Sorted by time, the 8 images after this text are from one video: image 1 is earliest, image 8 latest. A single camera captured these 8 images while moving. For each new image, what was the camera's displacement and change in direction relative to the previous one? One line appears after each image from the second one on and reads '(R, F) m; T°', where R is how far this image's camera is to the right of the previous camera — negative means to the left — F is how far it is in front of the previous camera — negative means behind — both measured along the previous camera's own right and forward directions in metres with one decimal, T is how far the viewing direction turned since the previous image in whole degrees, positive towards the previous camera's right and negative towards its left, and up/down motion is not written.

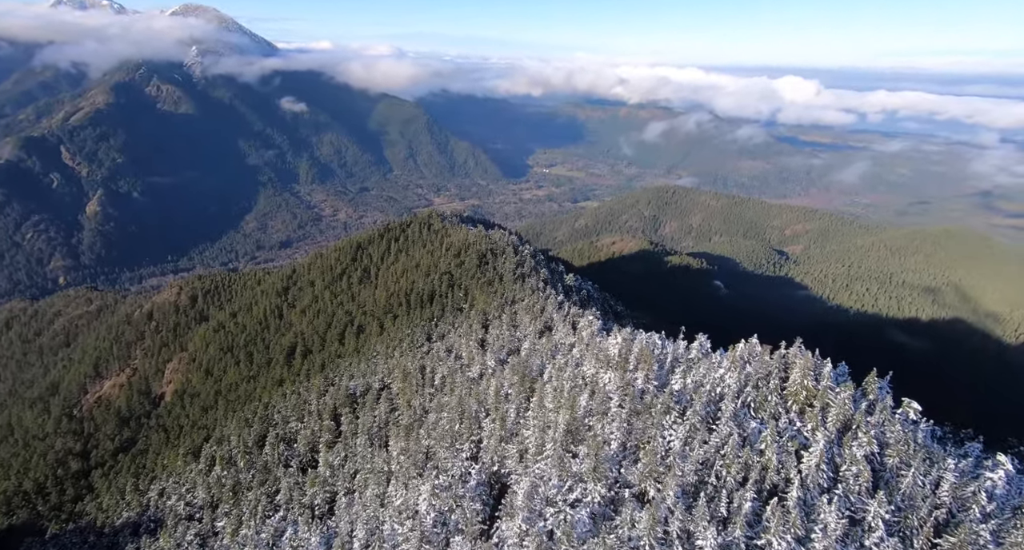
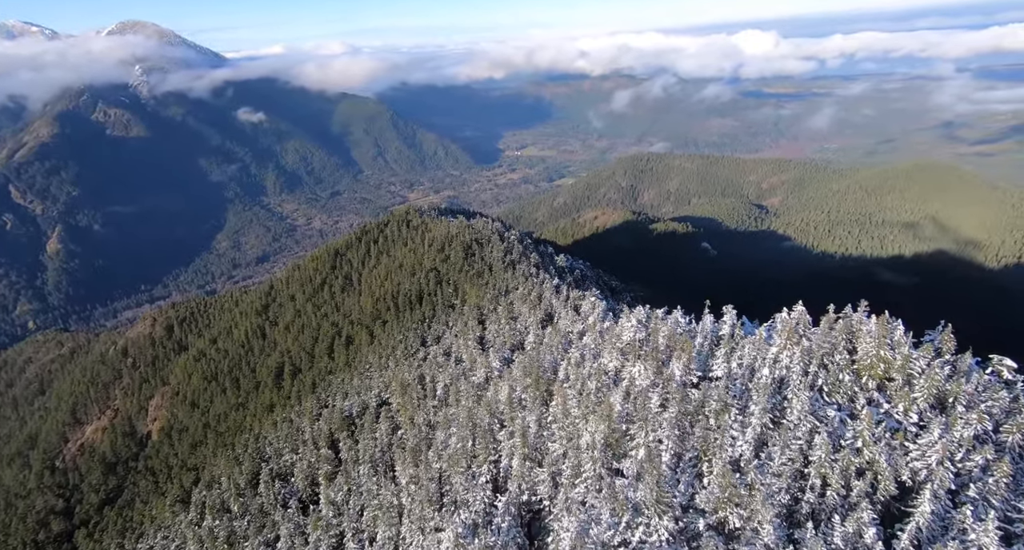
(-1.1, +6.6) m; +1°
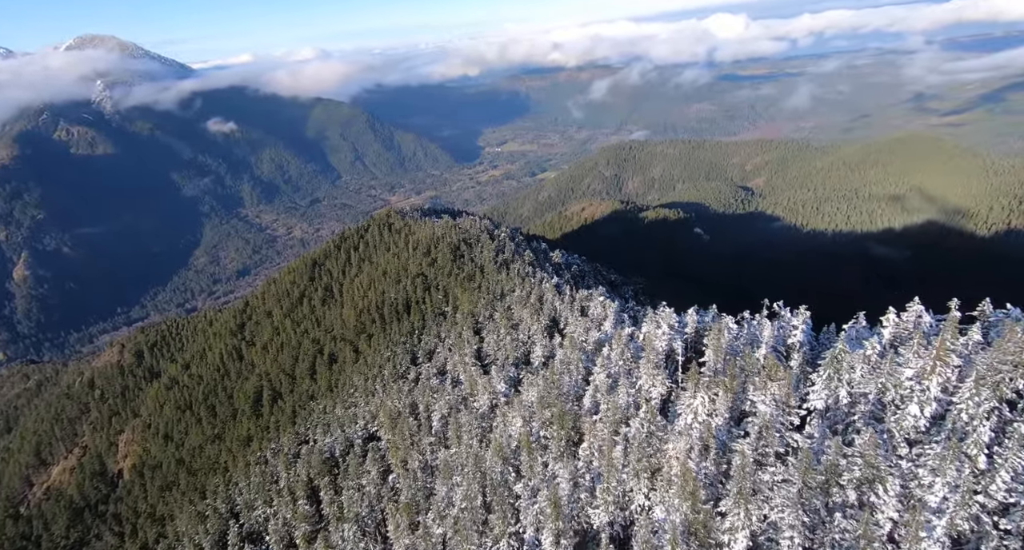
(-1.3, +10.6) m; +1°
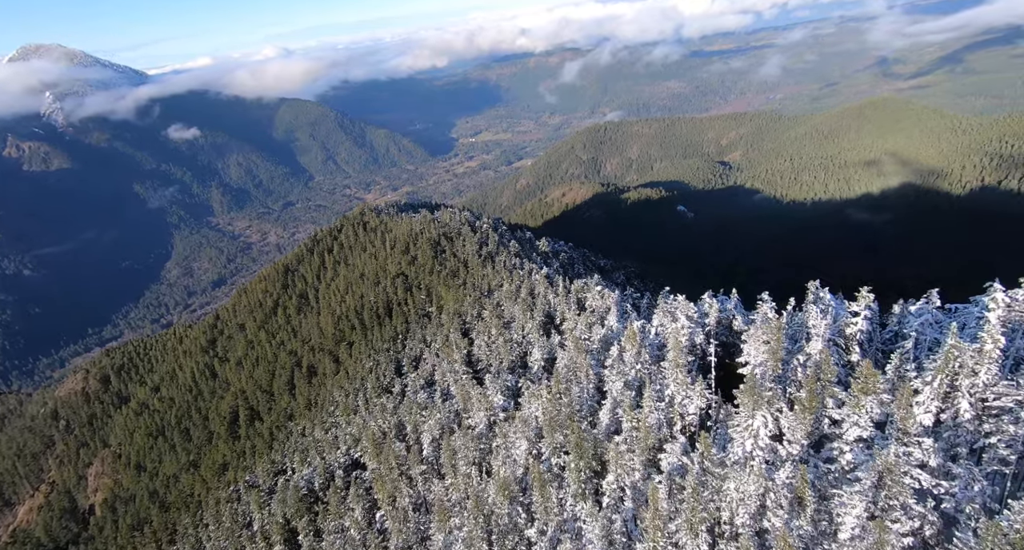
(-0.5, +7.2) m; +2°
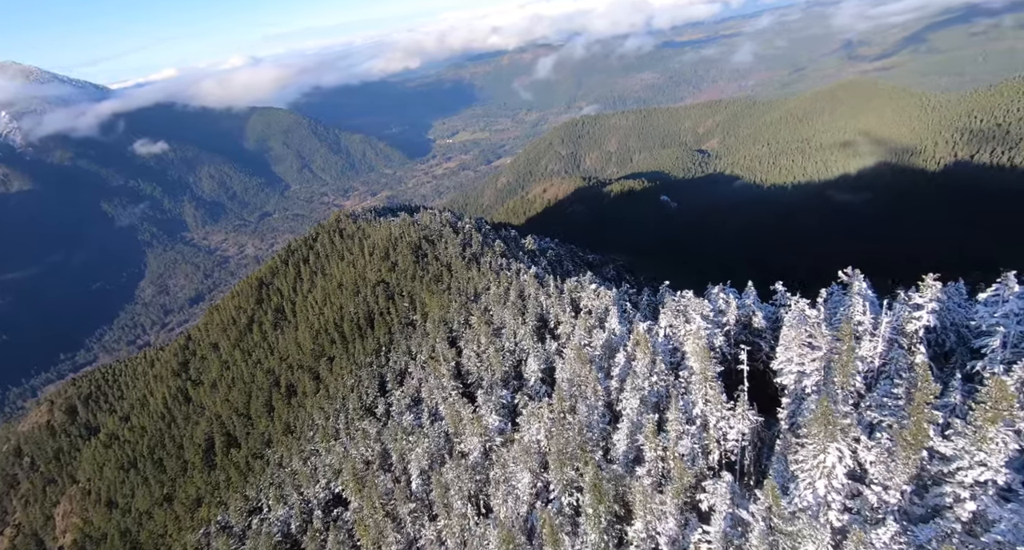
(-0.3, +5.6) m; +1°
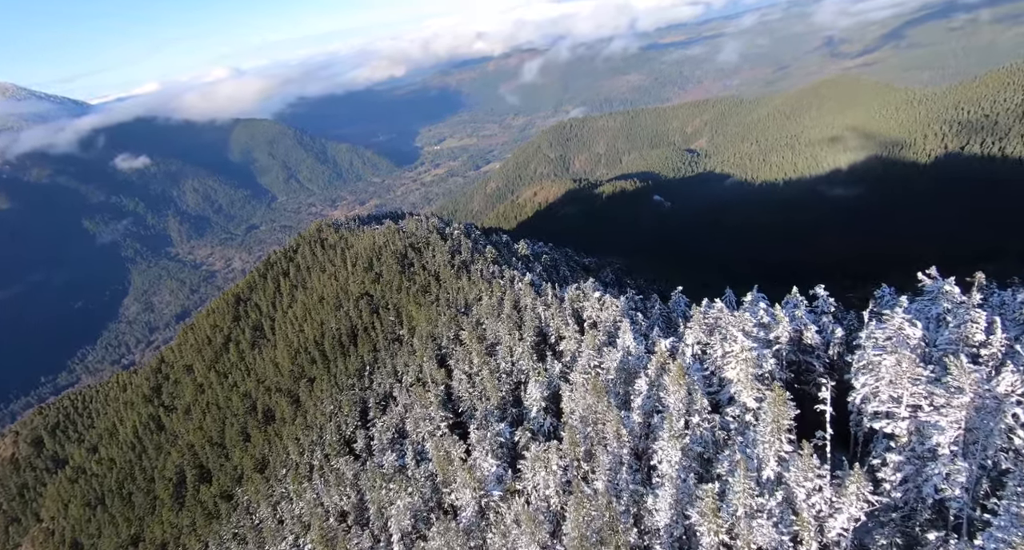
(-0.1, +7.6) m; +1°
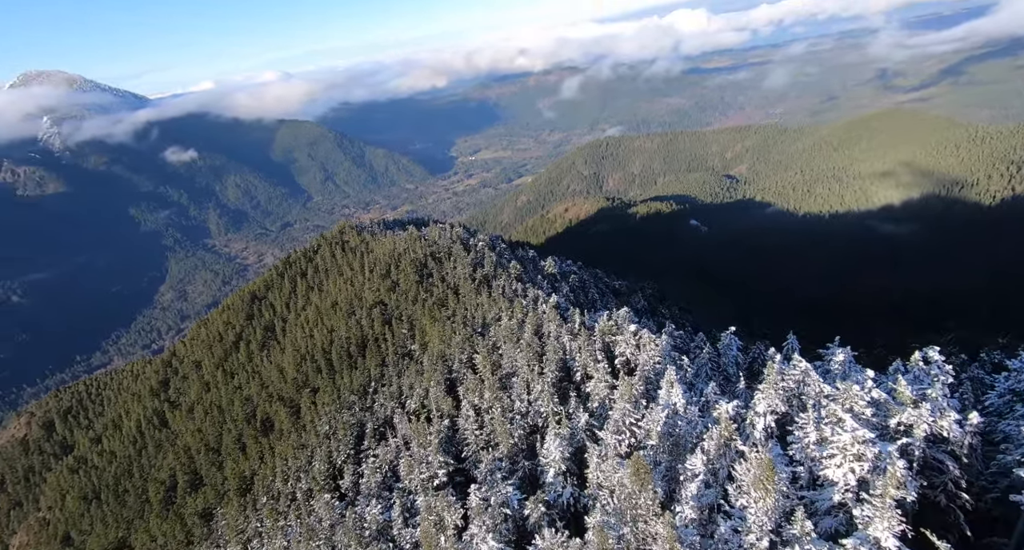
(0.0, +8.0) m; -3°
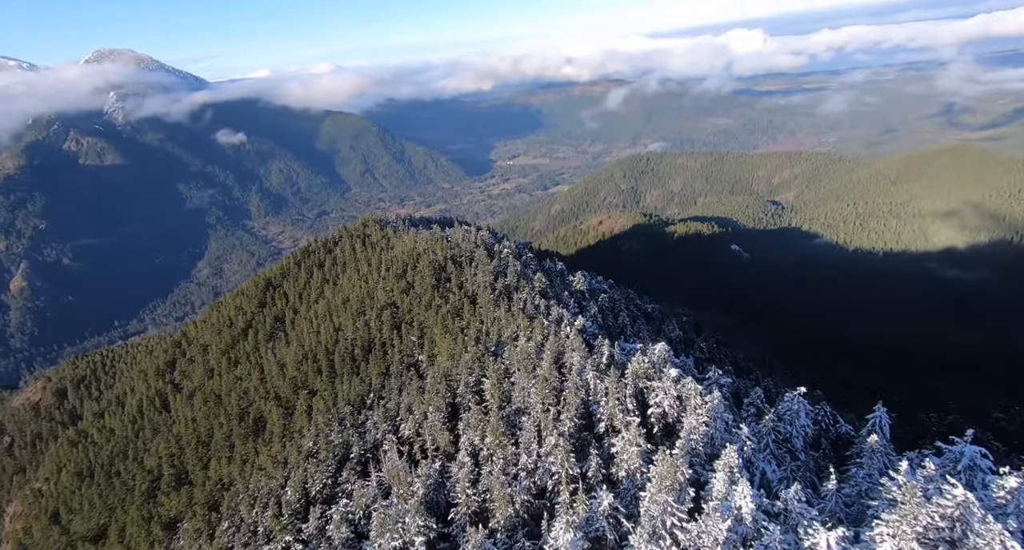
(+0.5, +9.1) m; -3°
